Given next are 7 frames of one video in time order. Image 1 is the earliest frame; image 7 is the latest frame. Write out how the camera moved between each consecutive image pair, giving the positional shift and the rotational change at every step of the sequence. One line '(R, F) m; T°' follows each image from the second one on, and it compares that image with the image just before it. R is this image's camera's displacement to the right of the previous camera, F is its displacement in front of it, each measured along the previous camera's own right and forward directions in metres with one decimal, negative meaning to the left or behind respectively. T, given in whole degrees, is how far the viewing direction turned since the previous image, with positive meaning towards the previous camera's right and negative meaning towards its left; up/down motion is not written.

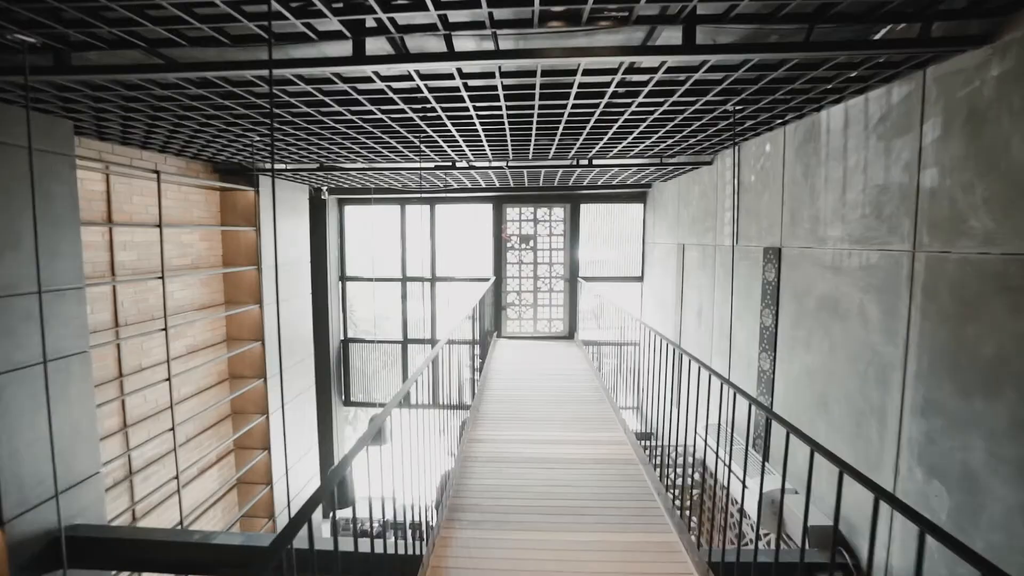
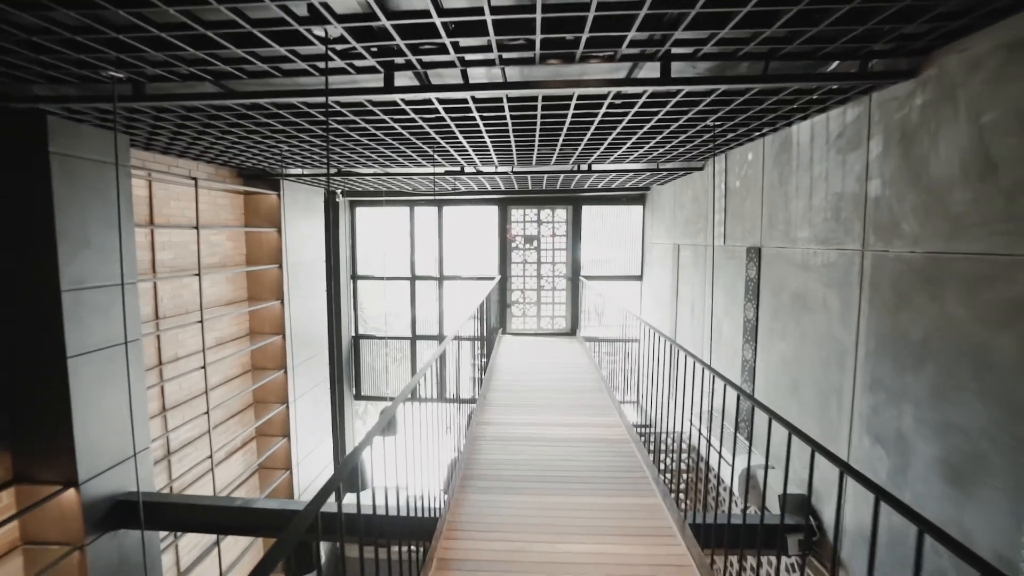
(0.0, -0.4) m; 0°
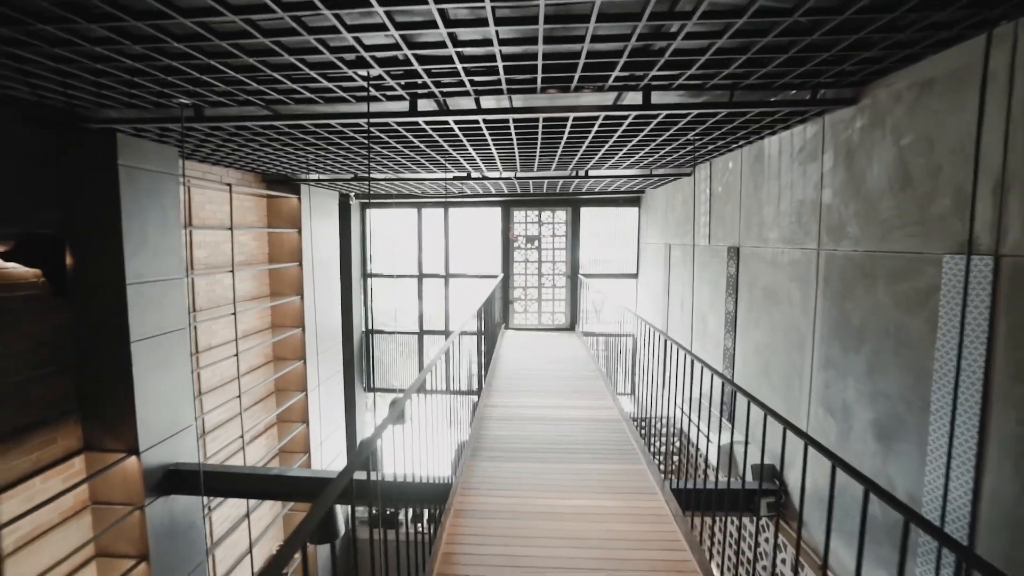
(0.0, -0.5) m; 0°
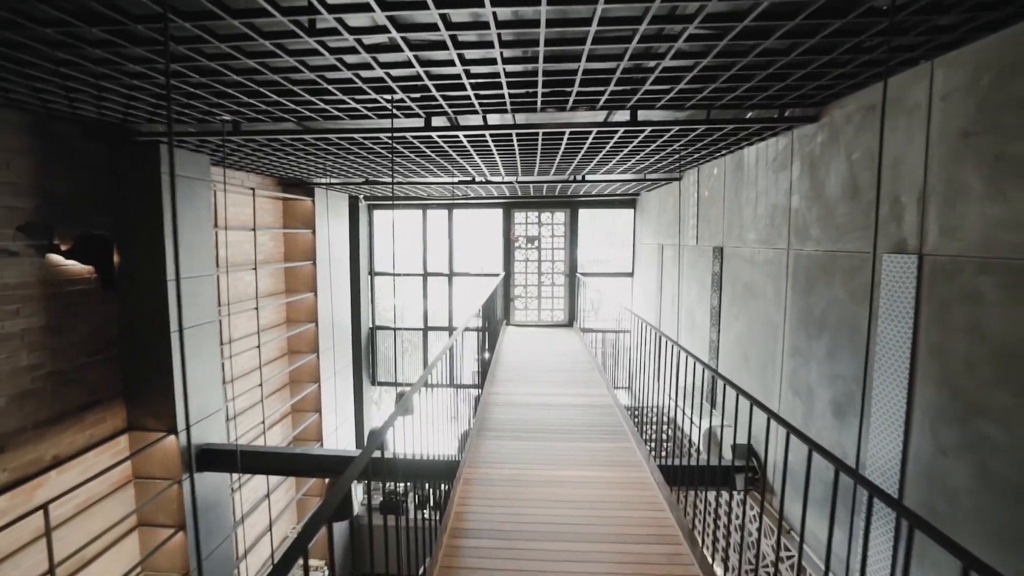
(0.0, -0.4) m; 0°
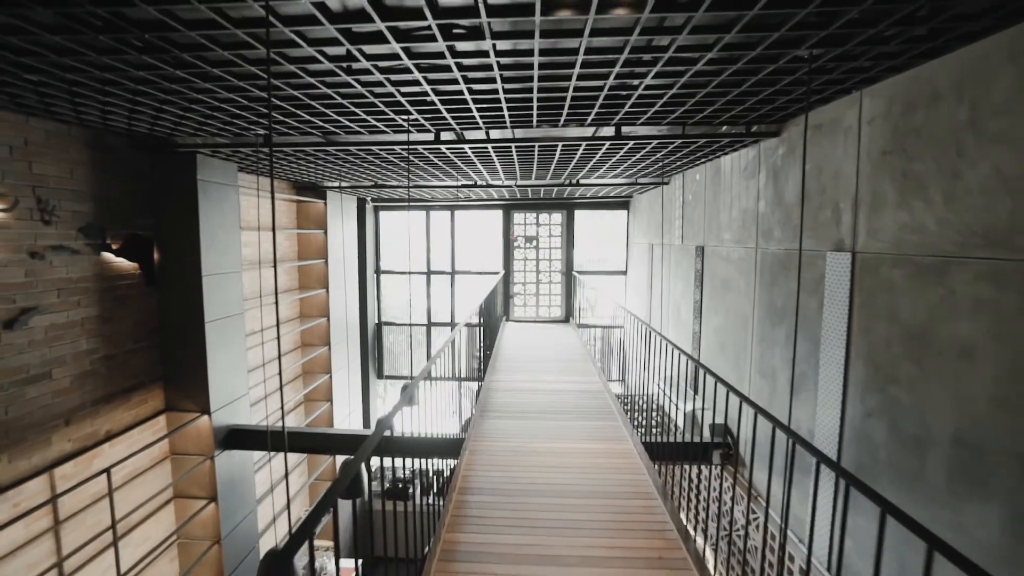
(0.0, -0.5) m; 0°
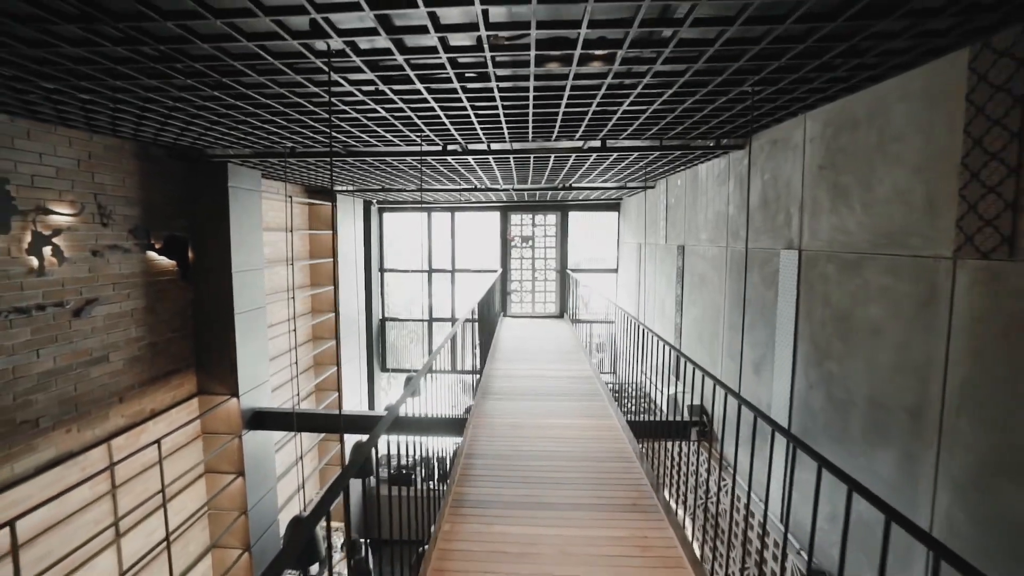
(0.0, -0.6) m; 0°
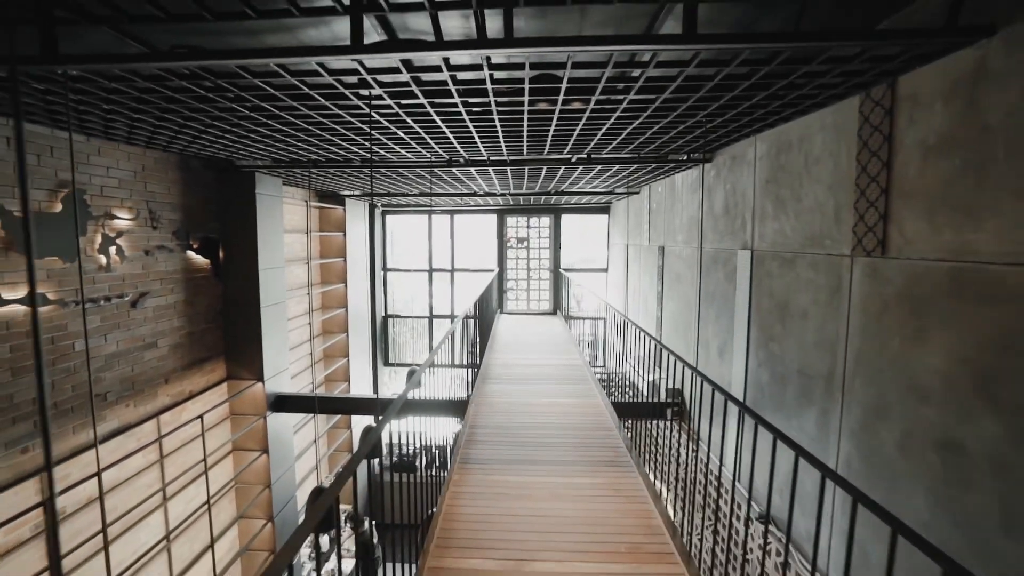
(0.0, -0.6) m; 0°
